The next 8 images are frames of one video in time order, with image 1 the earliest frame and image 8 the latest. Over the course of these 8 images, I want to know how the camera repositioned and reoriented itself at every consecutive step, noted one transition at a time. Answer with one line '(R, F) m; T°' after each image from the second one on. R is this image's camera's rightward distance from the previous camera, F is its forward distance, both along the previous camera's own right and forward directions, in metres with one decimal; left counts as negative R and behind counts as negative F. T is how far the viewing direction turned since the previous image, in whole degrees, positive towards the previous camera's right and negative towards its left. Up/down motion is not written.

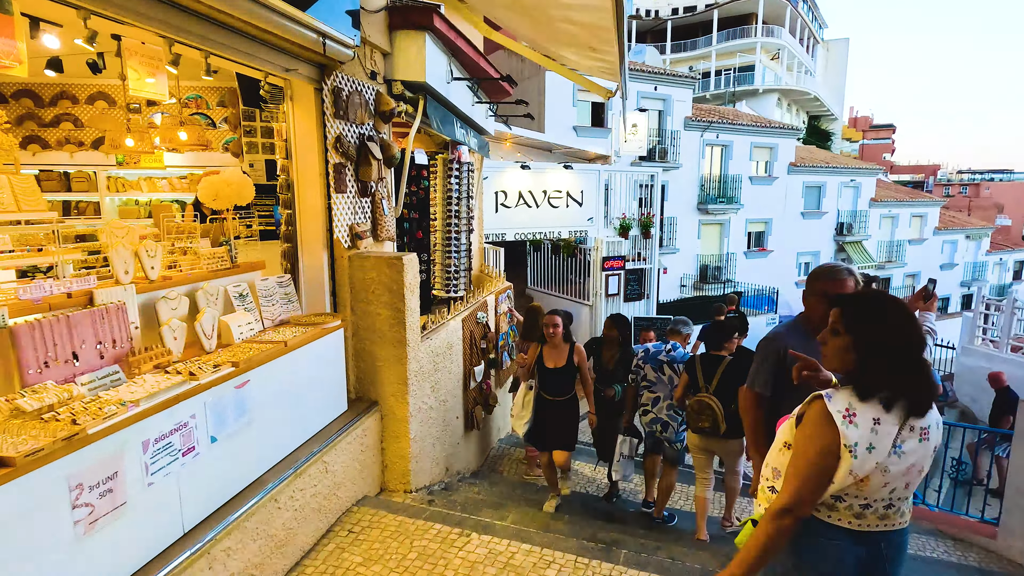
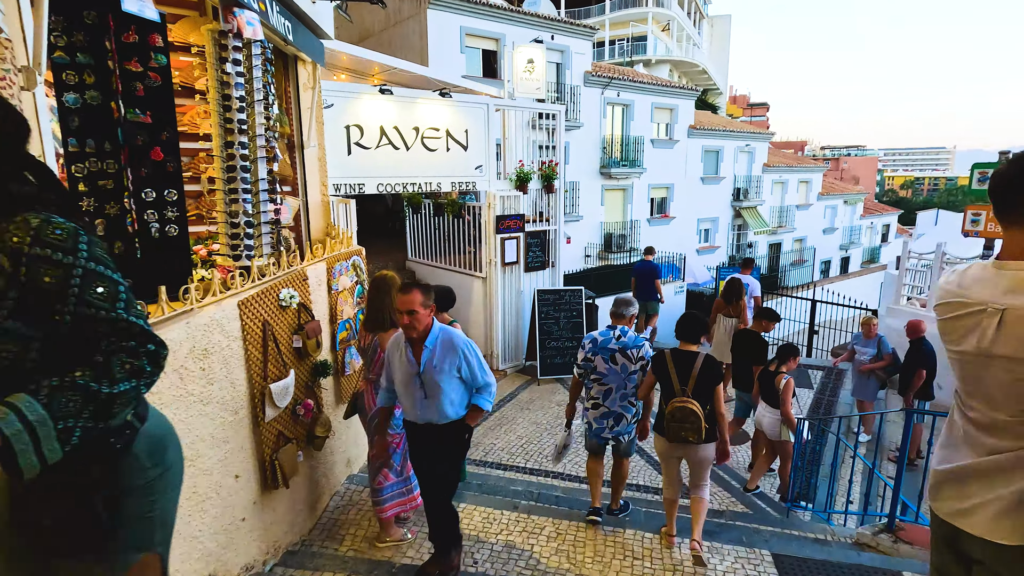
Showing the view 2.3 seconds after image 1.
(+0.4, +1.8) m; +10°
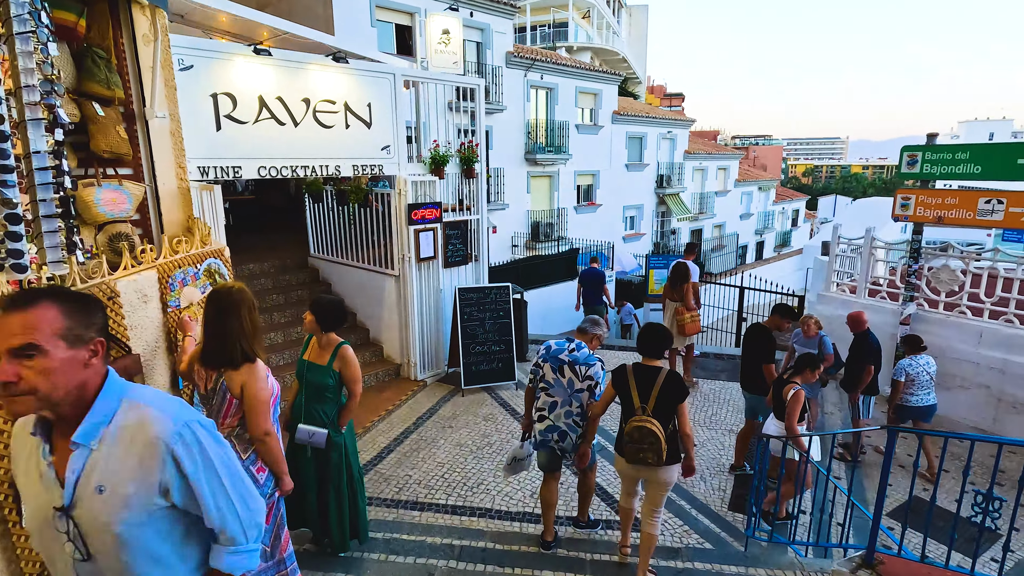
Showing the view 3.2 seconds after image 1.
(+0.1, +0.8) m; +7°
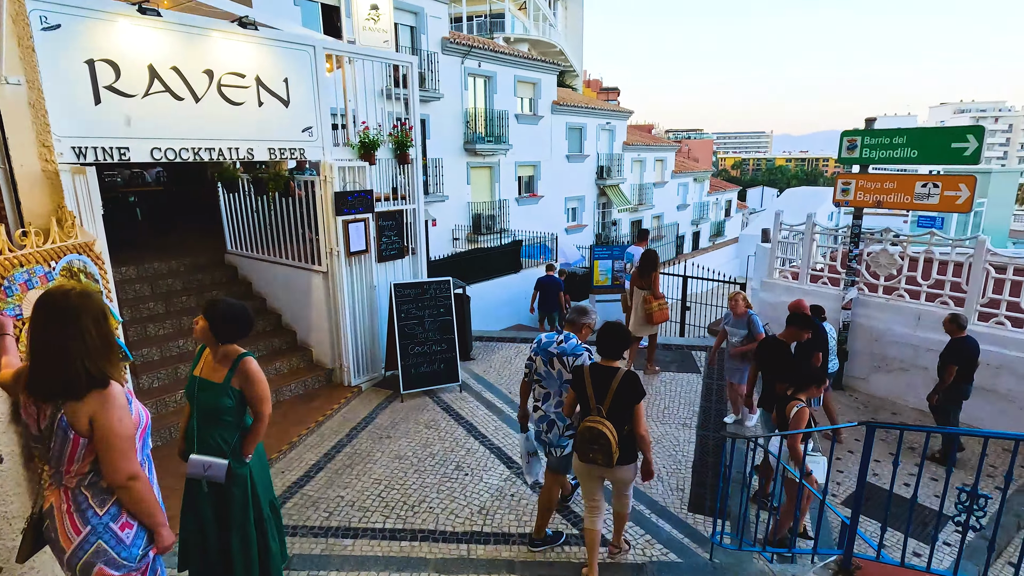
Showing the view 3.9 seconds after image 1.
(0.0, +0.4) m; +6°
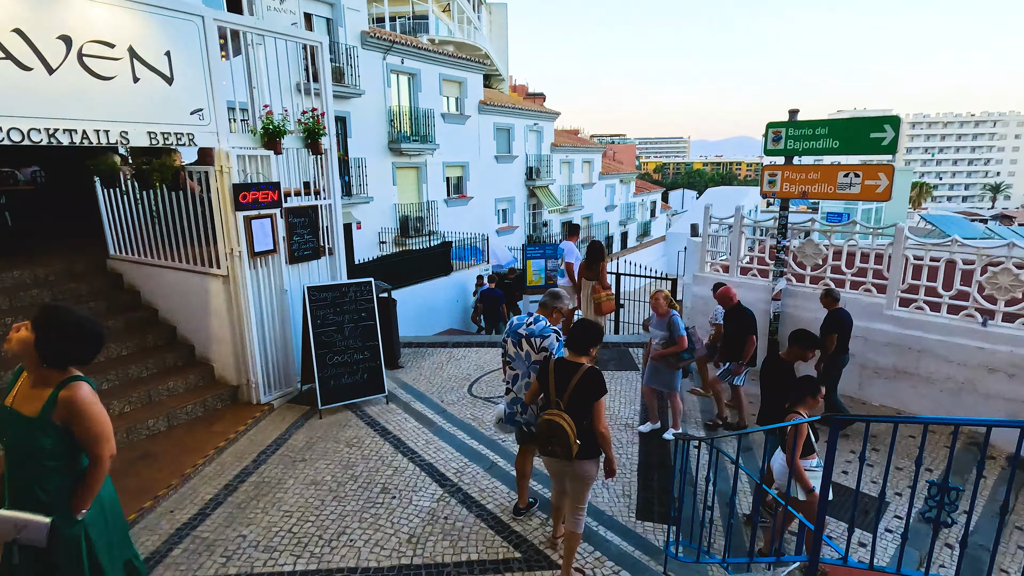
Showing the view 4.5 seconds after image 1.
(0.0, +0.4) m; +7°
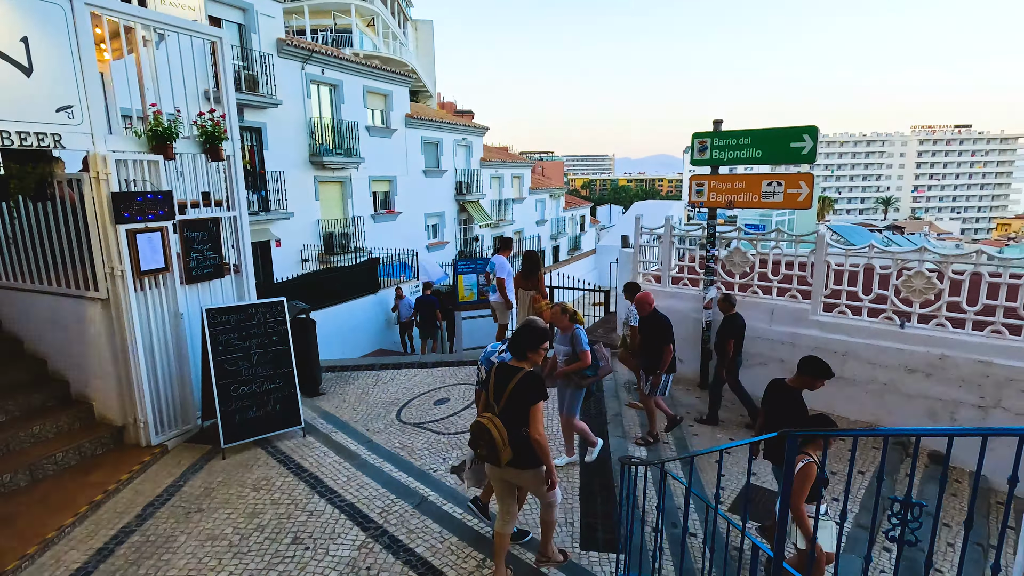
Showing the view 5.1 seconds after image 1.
(0.0, +0.3) m; +7°
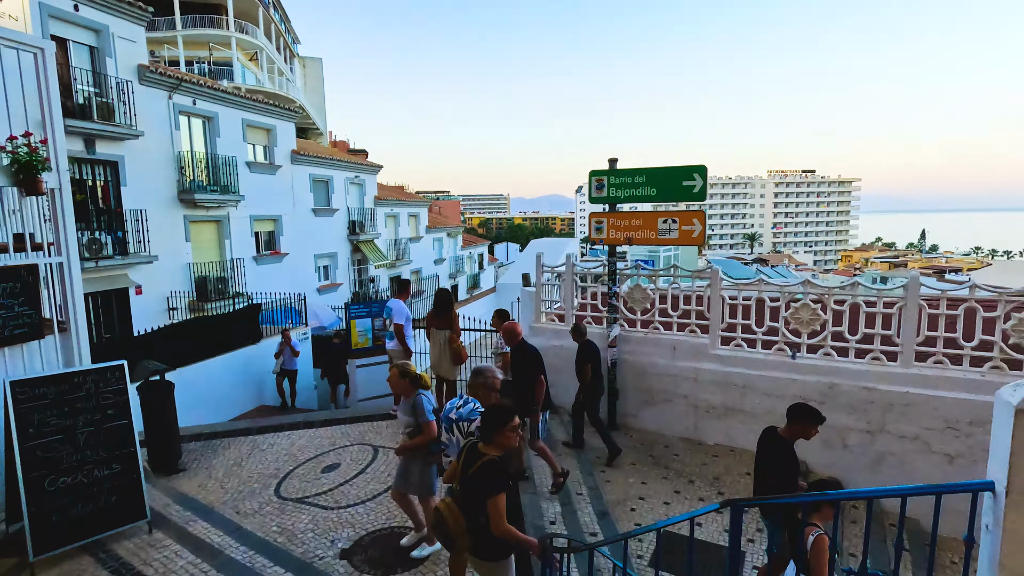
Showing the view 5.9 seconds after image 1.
(0.0, +0.4) m; +10°
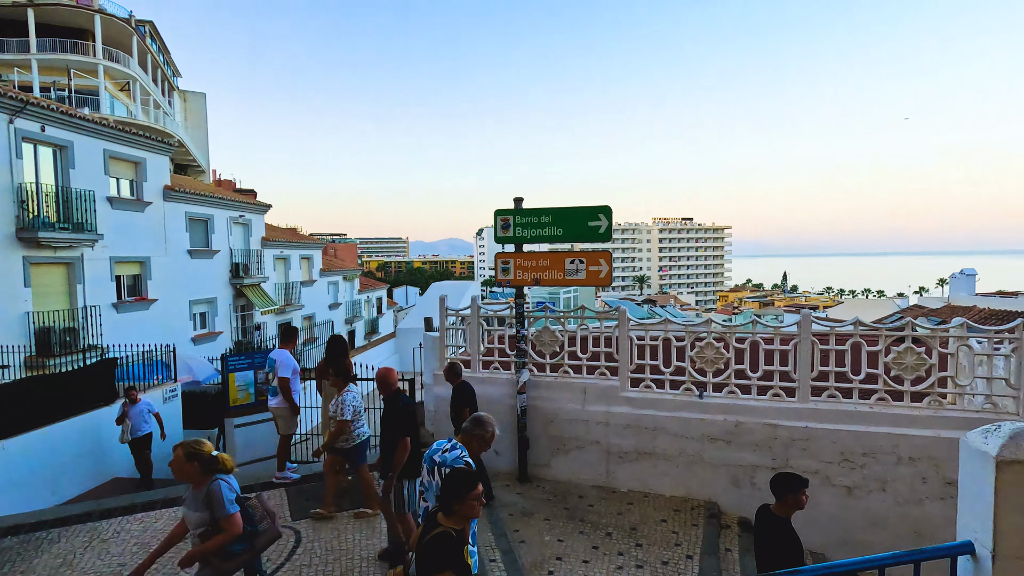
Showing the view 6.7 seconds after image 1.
(0.0, +0.4) m; +10°
